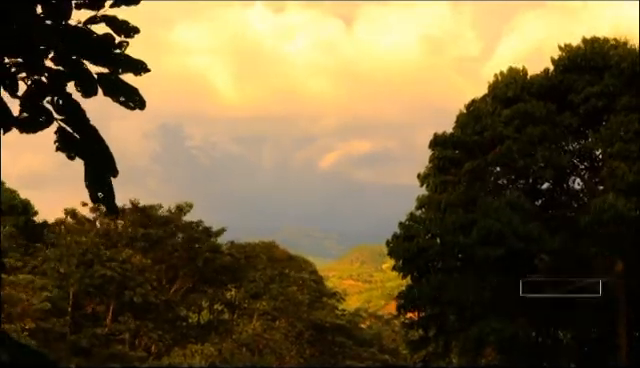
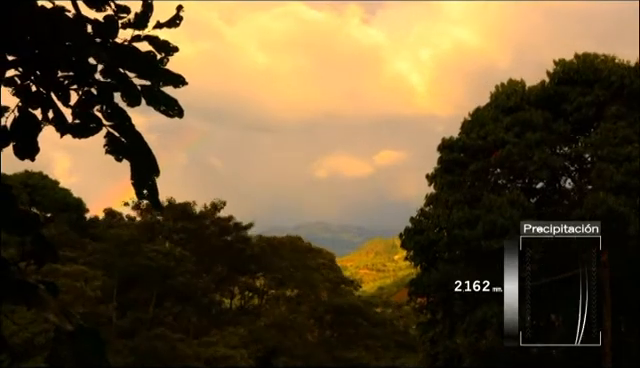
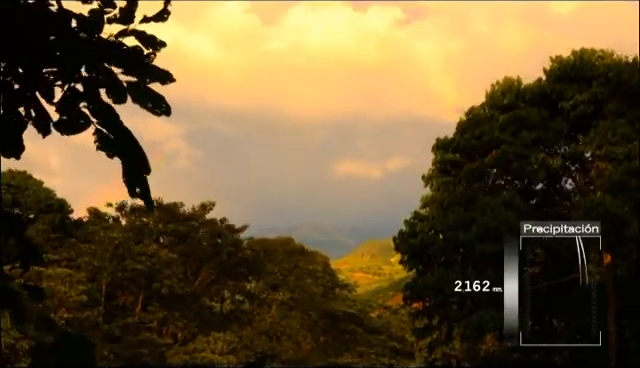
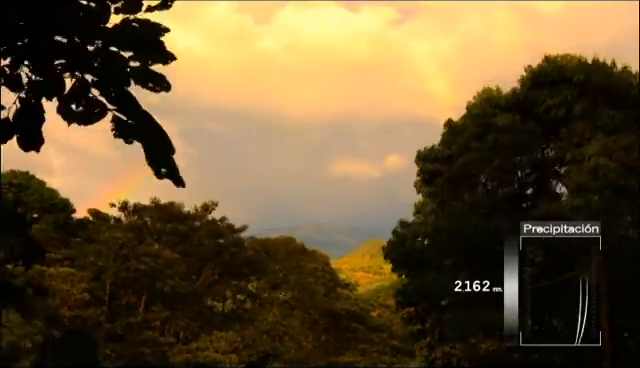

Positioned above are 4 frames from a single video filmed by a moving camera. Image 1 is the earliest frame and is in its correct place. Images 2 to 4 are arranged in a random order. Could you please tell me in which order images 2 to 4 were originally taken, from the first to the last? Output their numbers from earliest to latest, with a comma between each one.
3, 4, 2
